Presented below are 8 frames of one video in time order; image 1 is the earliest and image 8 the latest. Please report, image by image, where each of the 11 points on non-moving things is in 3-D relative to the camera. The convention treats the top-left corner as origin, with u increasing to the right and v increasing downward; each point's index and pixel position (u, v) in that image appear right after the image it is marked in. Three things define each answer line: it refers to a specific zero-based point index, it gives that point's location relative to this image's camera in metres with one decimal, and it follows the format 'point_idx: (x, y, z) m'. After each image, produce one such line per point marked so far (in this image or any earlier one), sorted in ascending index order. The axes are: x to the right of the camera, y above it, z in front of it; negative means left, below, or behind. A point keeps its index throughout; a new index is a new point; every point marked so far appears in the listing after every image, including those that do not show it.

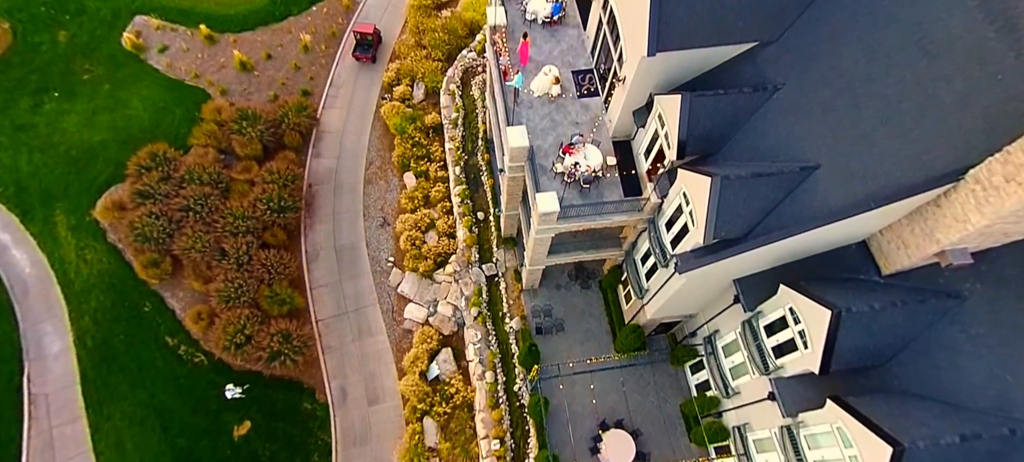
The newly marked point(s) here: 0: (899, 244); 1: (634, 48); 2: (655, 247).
0: (+11.6, -0.4, +14.1) m
1: (+4.5, +6.7, +17.4) m
2: (+5.8, -0.7, +18.8) m
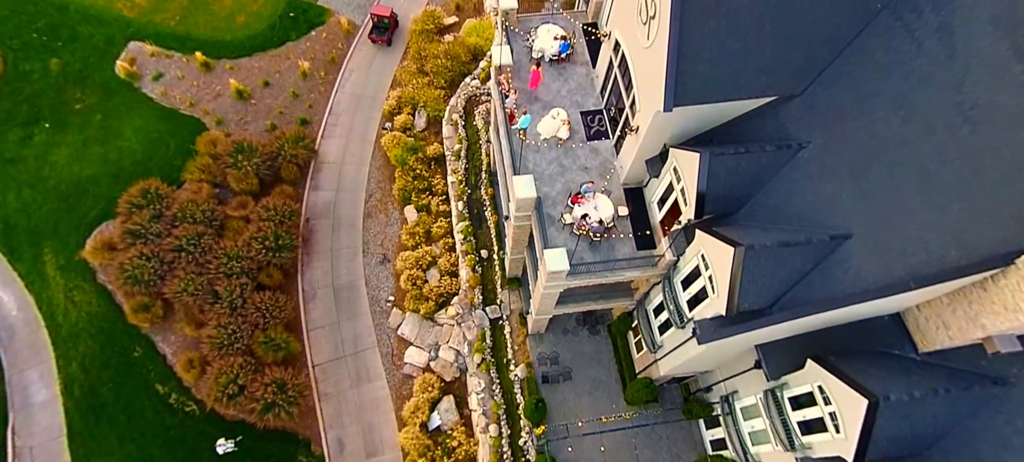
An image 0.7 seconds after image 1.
0: (+11.8, -2.6, +13.1) m
1: (+4.8, +4.6, +16.4) m
2: (+6.0, -2.8, +17.8) m
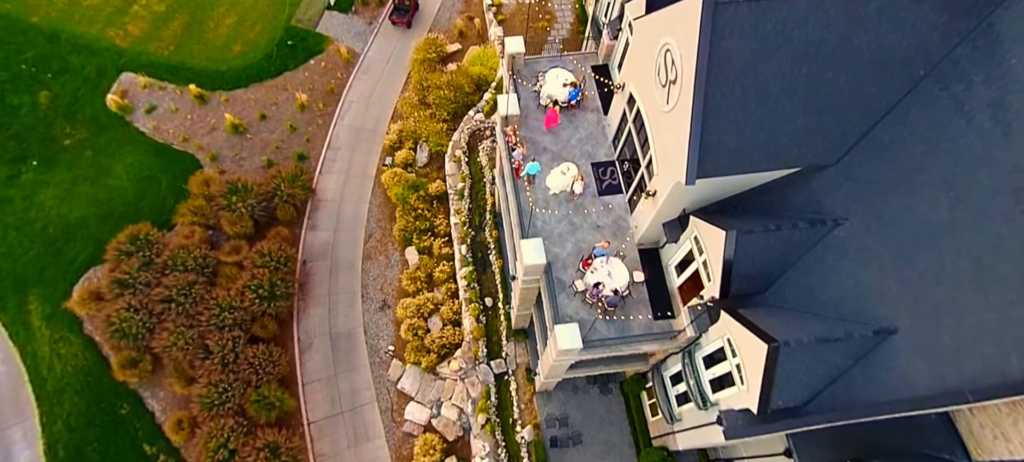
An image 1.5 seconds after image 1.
0: (+12.1, -5.0, +11.8) m
1: (+5.1, +2.1, +15.2) m
2: (+6.3, -5.3, +16.5) m
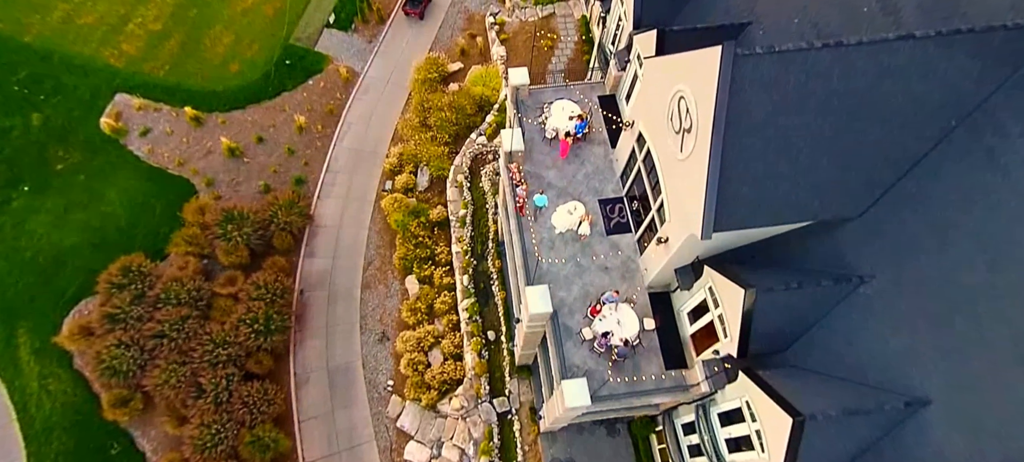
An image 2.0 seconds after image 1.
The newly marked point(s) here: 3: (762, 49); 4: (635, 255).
0: (+12.2, -6.6, +11.0) m
1: (+5.2, +0.5, +14.4) m
2: (+6.4, -6.9, +15.7) m
3: (+6.1, +4.5, +11.6) m
4: (+4.8, -0.9, +18.4) m
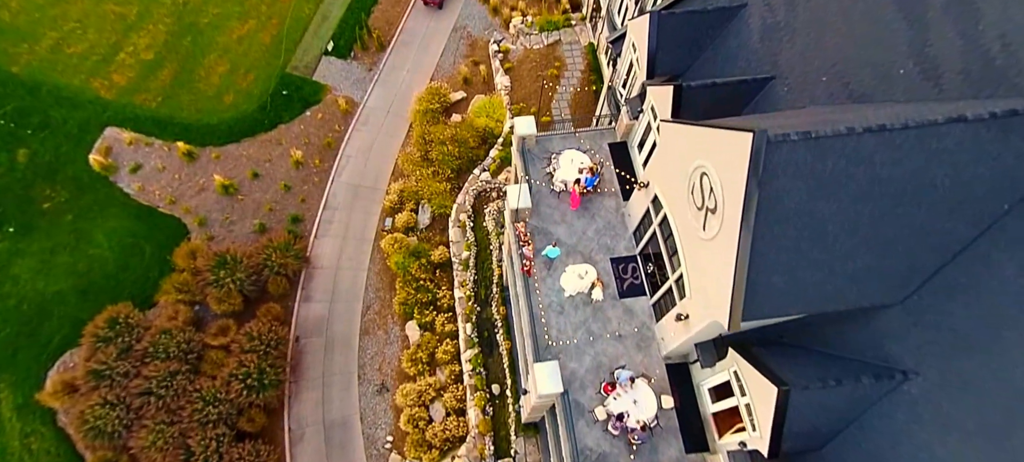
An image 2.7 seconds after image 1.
0: (+12.5, -9.0, +9.8) m
1: (+5.5, -1.9, +13.3) m
2: (+6.7, -9.3, +14.6) m
3: (+6.3, +2.1, +10.5) m
4: (+5.1, -3.3, +17.3) m
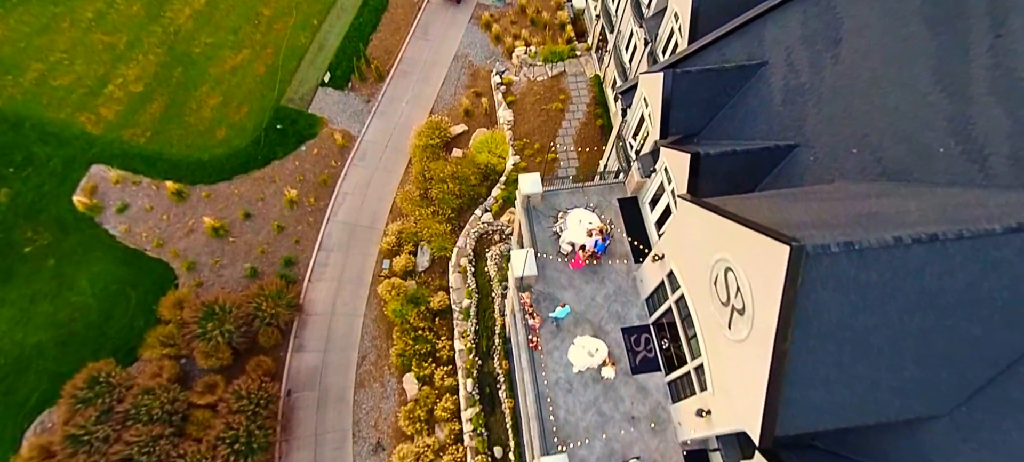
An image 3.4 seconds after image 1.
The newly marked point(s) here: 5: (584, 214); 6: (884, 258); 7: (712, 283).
0: (+12.7, -11.4, +8.5) m
1: (+5.7, -4.3, +12.1) m
2: (+6.9, -11.8, +13.3) m
3: (+6.5, -0.3, +9.3) m
4: (+5.2, -5.8, +16.1) m
5: (+2.8, +0.7, +18.1) m
6: (+7.5, -0.5, +9.4) m
7: (+5.3, -1.3, +12.5) m
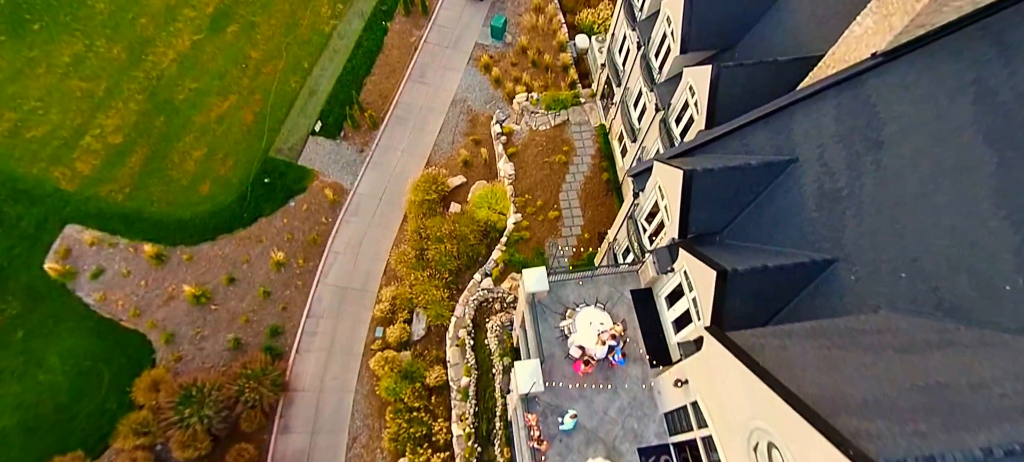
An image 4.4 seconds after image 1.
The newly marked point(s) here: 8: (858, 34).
0: (+12.8, -14.9, +6.8) m
1: (+5.8, -7.9, +10.4) m
2: (+7.0, -15.3, +11.6) m
3: (+6.7, -3.8, +7.7) m
4: (+5.4, -9.3, +14.4) m
5: (+3.0, -2.9, +16.4) m
6: (+7.7, -4.1, +7.8) m
7: (+5.5, -4.8, +10.8) m
8: (+10.6, +6.0, +14.5) m
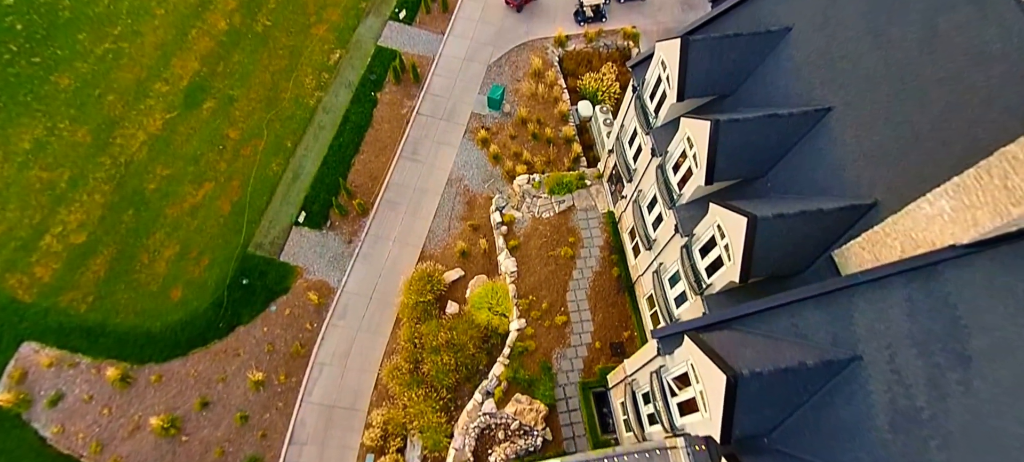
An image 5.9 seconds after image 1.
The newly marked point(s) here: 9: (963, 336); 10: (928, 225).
0: (+13.4, -20.3, +4.3) m
1: (+6.2, -13.4, +7.9) m
2: (+7.5, -20.9, +9.0) m
3: (+7.0, -9.3, +5.2) m
4: (+5.8, -14.9, +11.9) m
5: (+3.3, -8.6, +14.0) m
6: (+8.1, -9.6, +5.4) m
7: (+5.9, -10.4, +8.3) m
8: (+10.8, +0.5, +12.1) m
9: (+10.7, -2.5, +11.1) m
10: (+10.8, +0.2, +12.2) m
